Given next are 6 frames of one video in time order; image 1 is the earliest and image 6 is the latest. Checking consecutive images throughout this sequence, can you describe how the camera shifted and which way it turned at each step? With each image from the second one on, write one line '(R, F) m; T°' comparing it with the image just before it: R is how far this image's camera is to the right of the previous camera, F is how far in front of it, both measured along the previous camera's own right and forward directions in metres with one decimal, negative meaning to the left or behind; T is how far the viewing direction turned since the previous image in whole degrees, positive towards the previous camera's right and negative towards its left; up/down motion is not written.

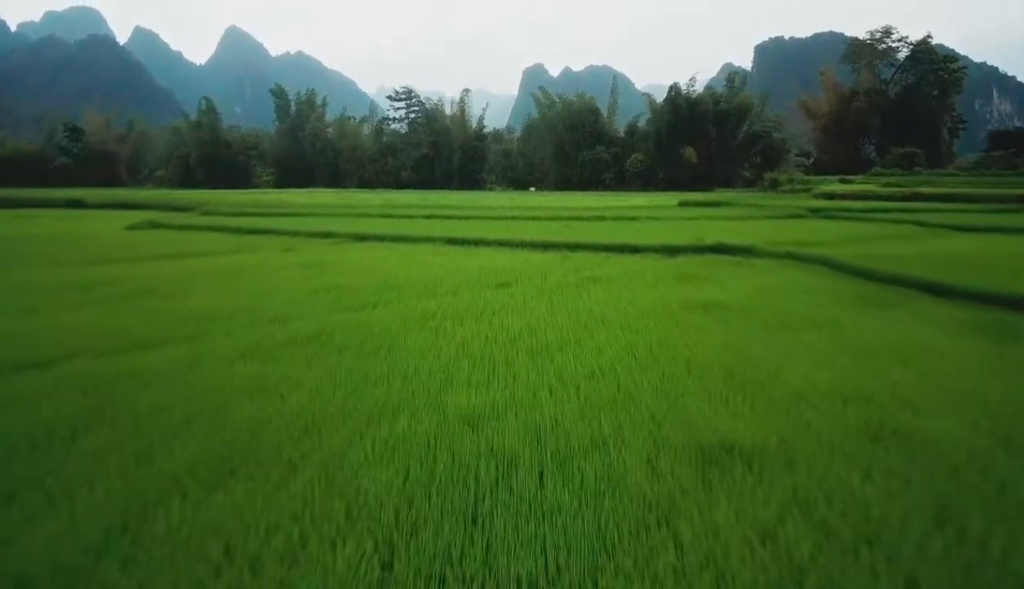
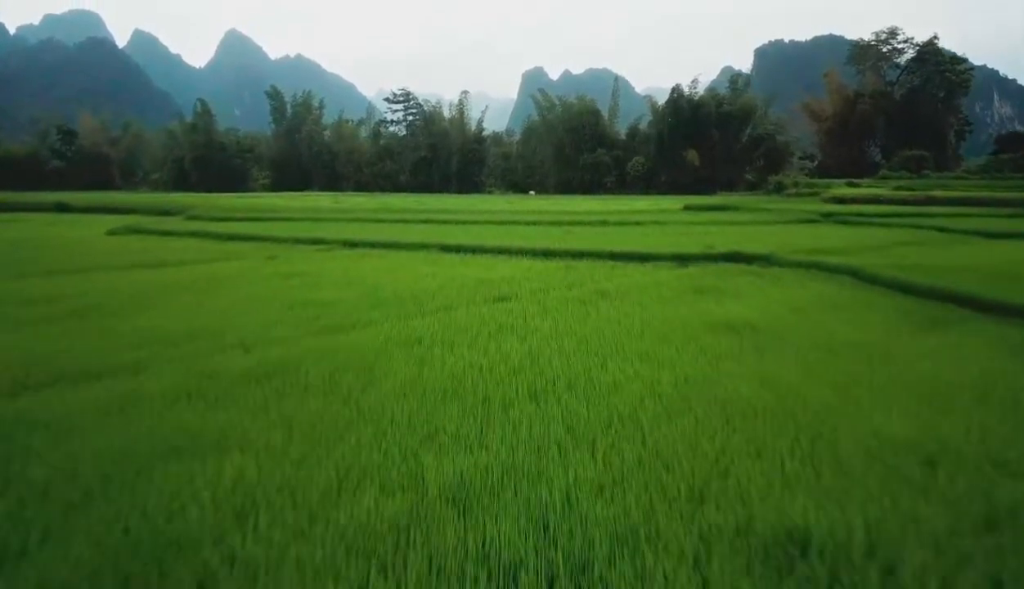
(0.0, +0.5) m; 0°
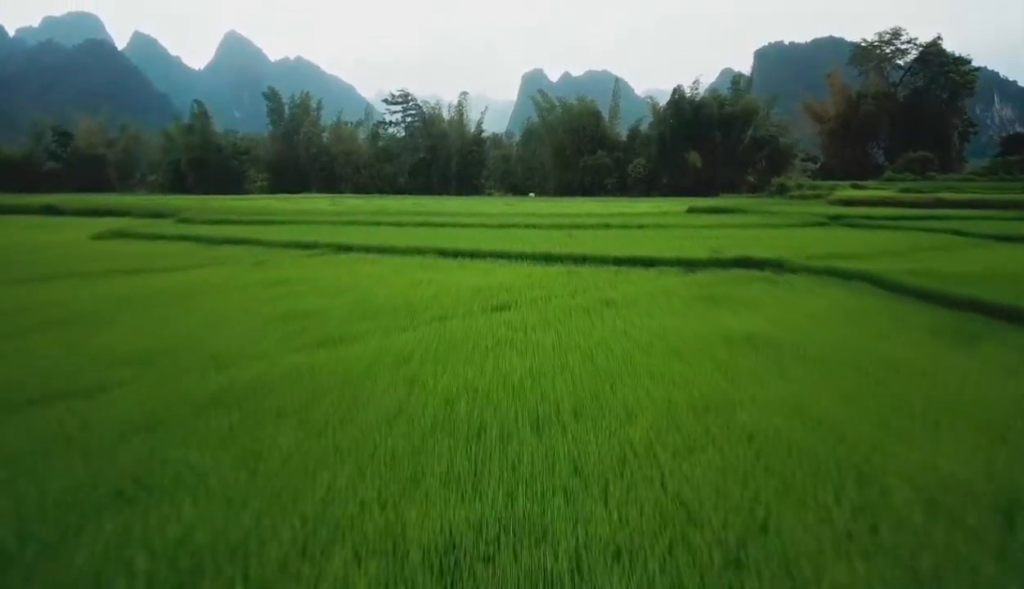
(0.0, +0.3) m; 0°
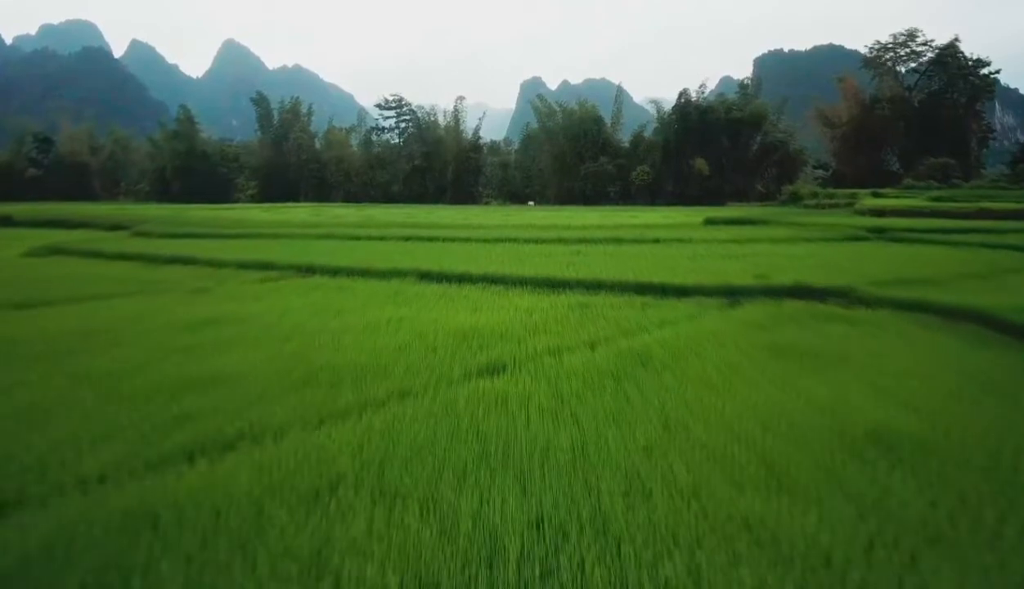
(0.0, +1.3) m; 0°
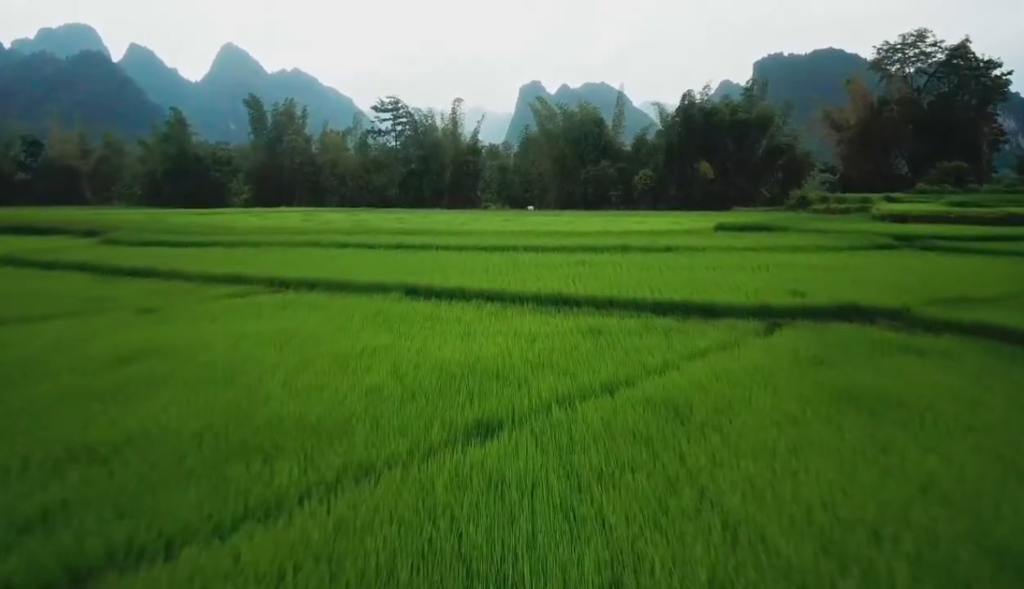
(0.0, +0.7) m; 0°
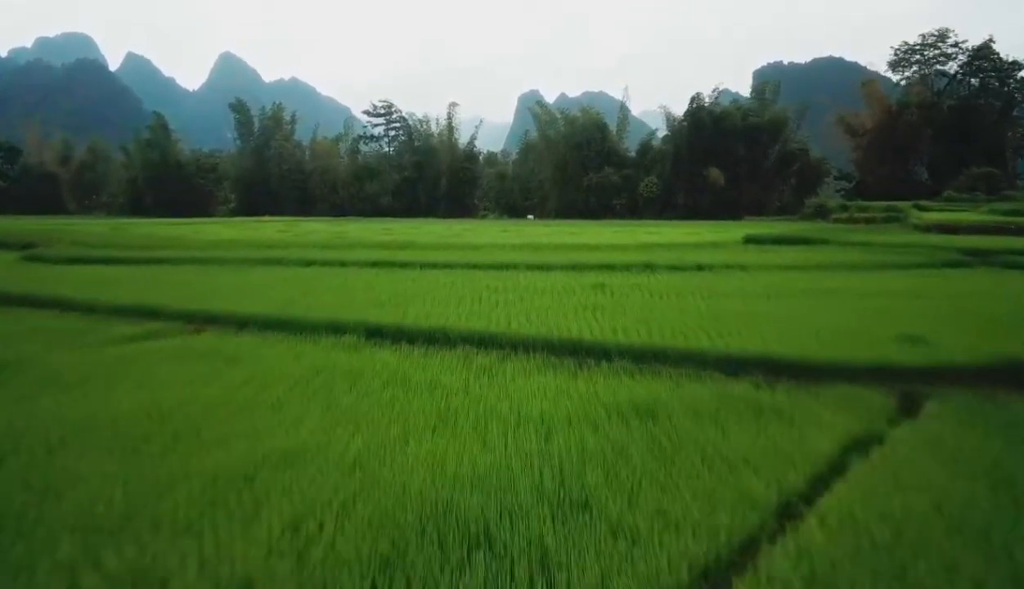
(0.0, +1.4) m; 0°
